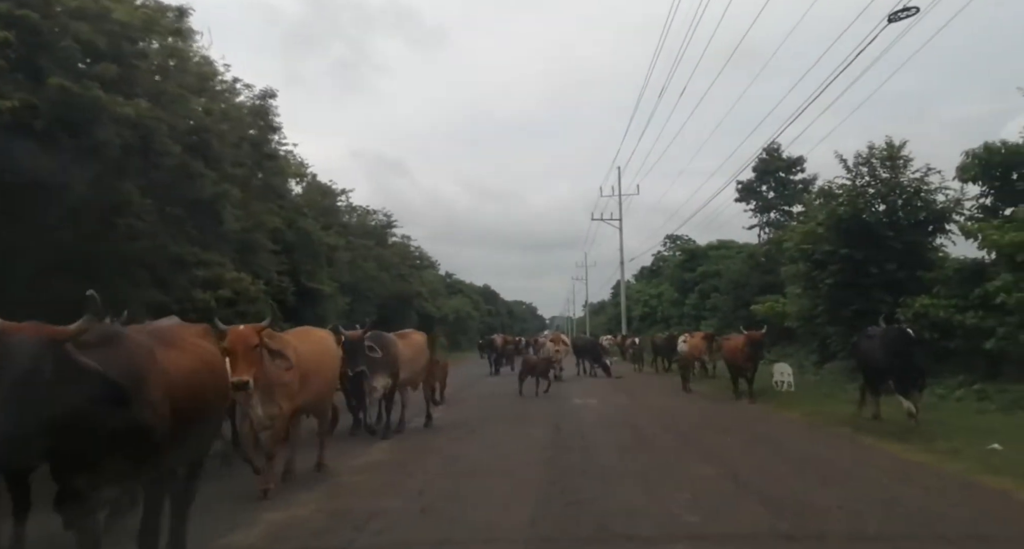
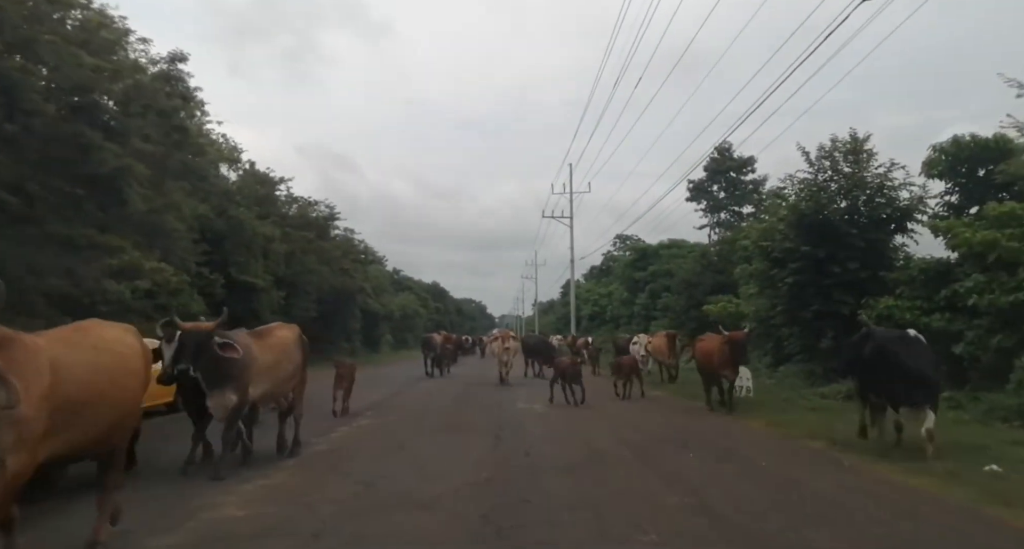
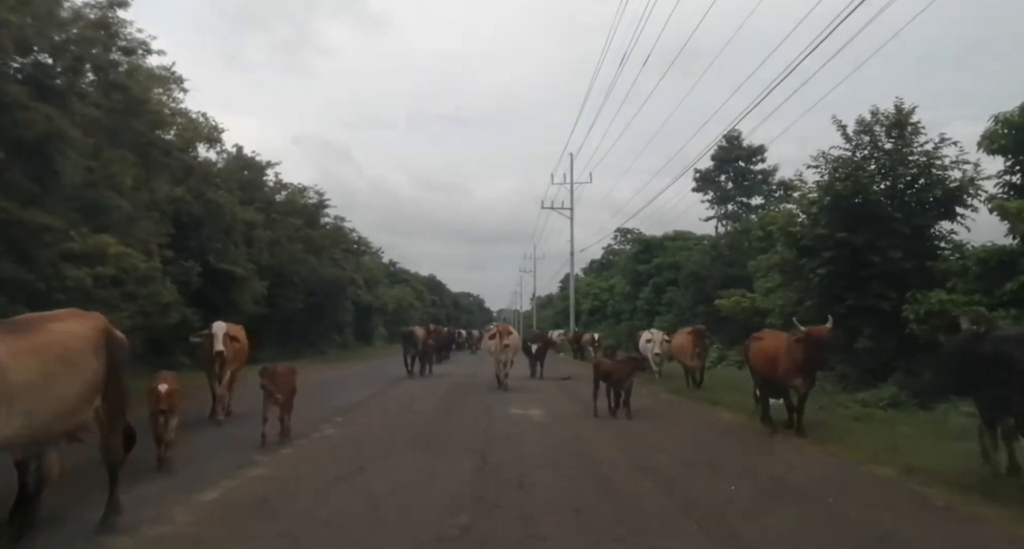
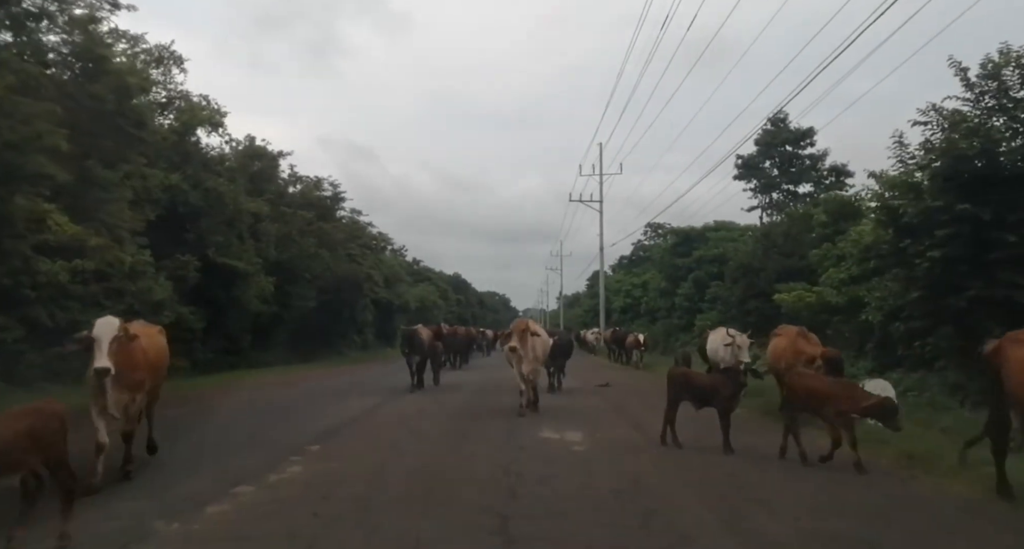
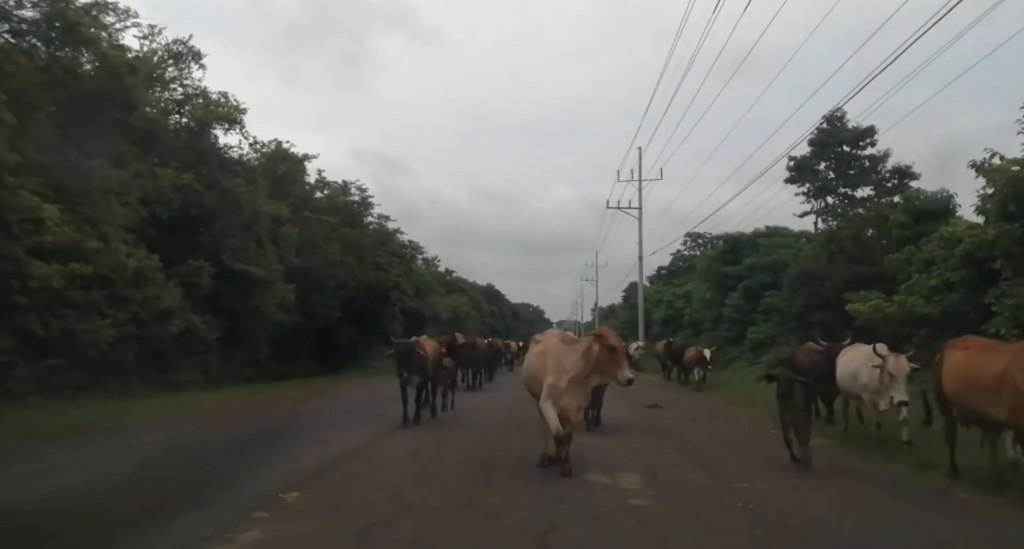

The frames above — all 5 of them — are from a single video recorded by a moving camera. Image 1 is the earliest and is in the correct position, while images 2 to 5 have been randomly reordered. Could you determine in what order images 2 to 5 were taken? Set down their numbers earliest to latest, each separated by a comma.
2, 3, 4, 5
